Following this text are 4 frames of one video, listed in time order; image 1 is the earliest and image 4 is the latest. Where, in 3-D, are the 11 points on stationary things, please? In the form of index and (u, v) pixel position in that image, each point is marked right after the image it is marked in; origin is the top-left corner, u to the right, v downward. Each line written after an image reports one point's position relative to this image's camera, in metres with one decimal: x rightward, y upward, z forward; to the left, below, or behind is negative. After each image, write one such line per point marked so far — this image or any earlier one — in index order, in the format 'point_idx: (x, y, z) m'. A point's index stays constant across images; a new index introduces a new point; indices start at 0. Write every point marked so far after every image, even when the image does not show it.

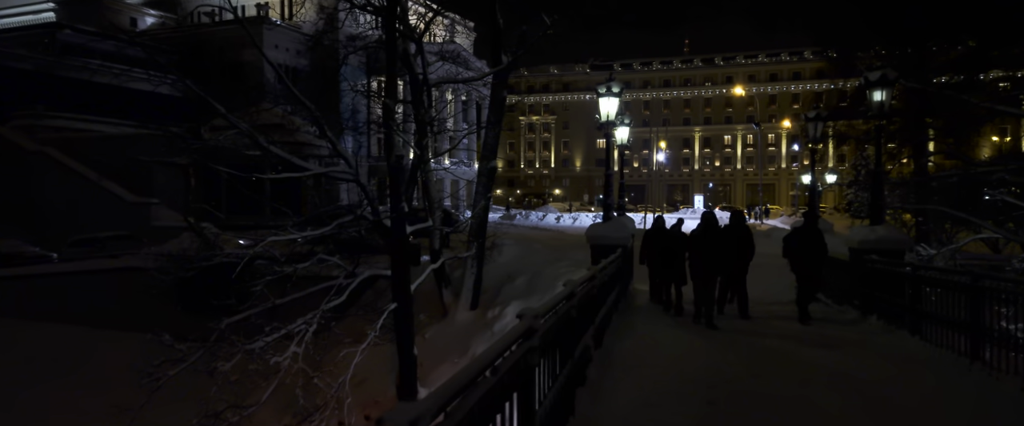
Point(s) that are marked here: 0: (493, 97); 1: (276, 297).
0: (-0.5, +3.0, +15.7) m
1: (-4.7, -1.7, +11.9) m
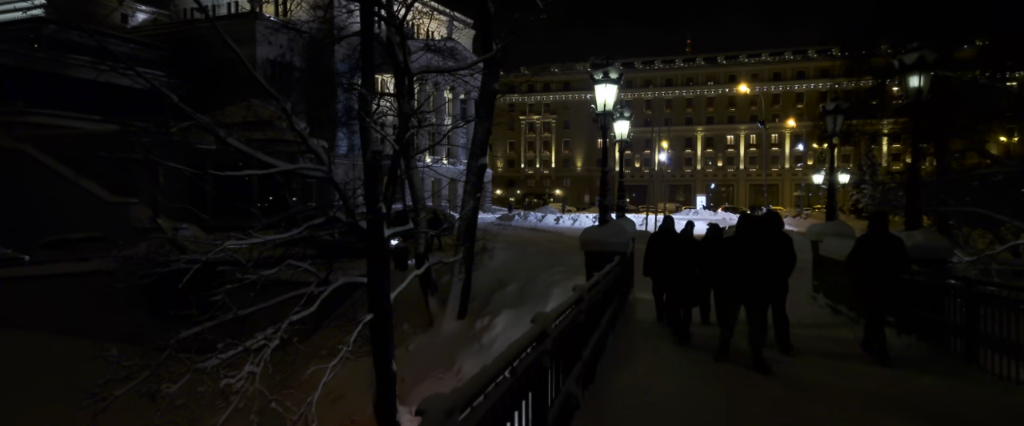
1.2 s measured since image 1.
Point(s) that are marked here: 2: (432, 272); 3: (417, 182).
0: (-0.7, +3.0, +14.6) m
1: (-4.9, -1.7, +10.8) m
2: (-2.0, -1.4, +14.8) m
3: (-2.3, +0.8, +14.7) m
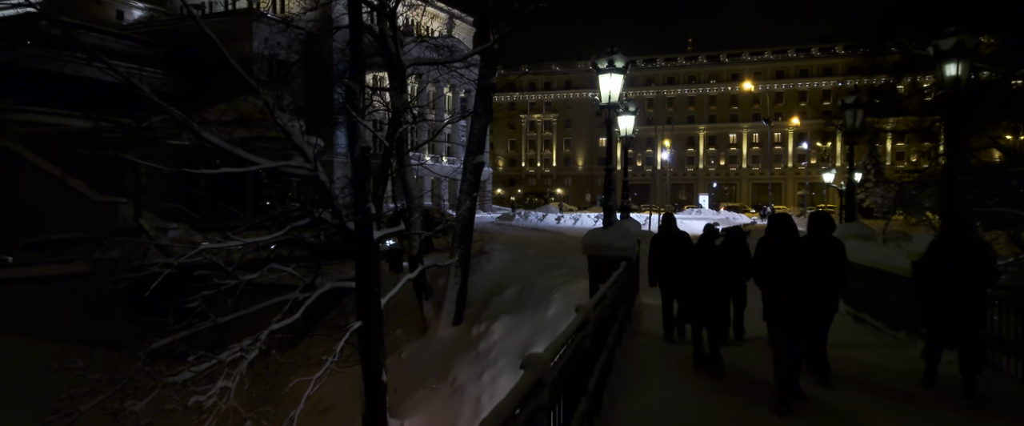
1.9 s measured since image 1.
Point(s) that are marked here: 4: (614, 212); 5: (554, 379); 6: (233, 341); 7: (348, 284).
0: (-0.7, +3.0, +13.9) m
1: (-5.0, -1.7, +10.1) m
2: (-2.0, -1.4, +14.1) m
3: (-2.3, +0.8, +14.0) m
4: (+1.5, 0.0, +9.0) m
5: (+0.2, -0.8, +2.9) m
6: (-4.9, -2.3, +10.7) m
7: (-2.9, -1.3, +10.7) m
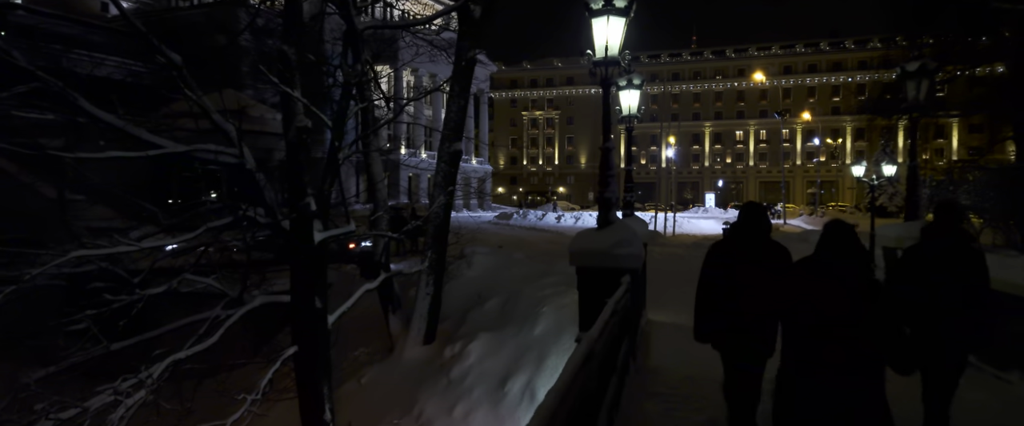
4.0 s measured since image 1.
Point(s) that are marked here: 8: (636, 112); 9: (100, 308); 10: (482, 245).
0: (-1.1, +3.0, +11.7) m
1: (-5.3, -1.7, +8.0) m
2: (-2.3, -1.4, +12.0) m
3: (-2.7, +0.8, +11.9) m
4: (+1.2, +0.1, +6.8) m
5: (-0.2, -0.7, +0.8) m
6: (-5.3, -2.2, +8.6) m
7: (-3.3, -1.2, +8.6) m
8: (+2.6, +2.0, +12.6) m
9: (-5.4, -1.2, +8.0) m
10: (-0.8, -0.8, +16.6) m
